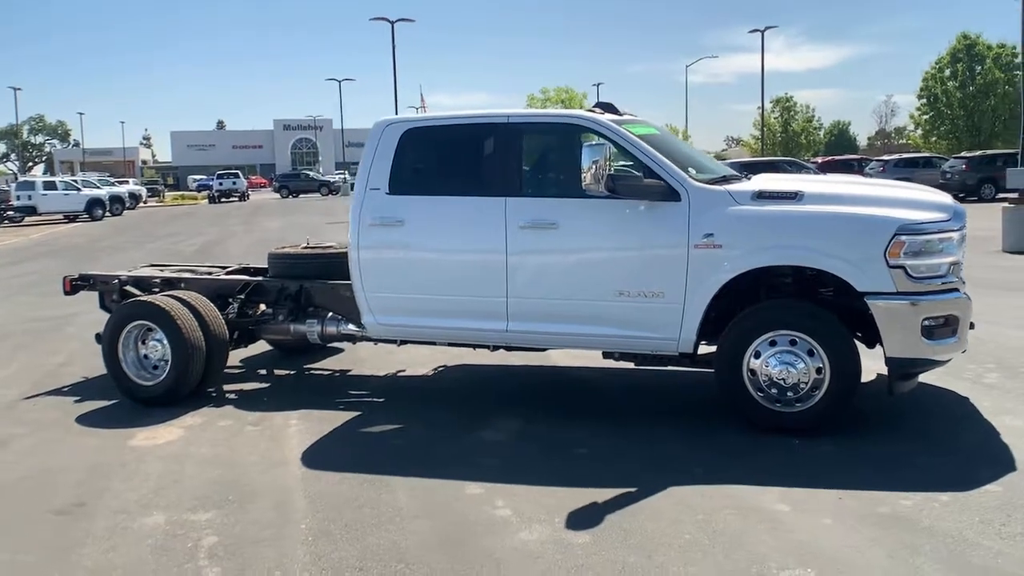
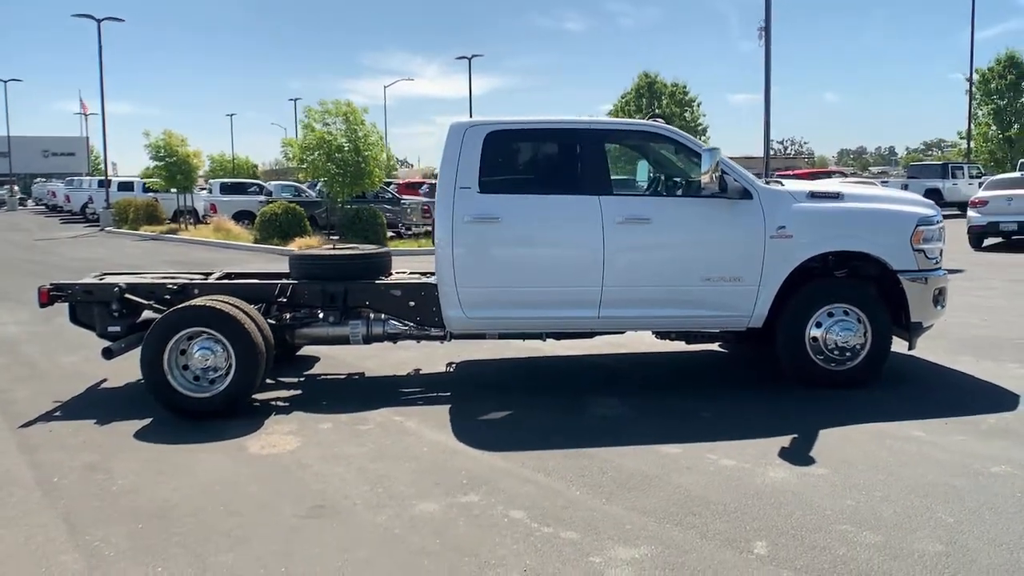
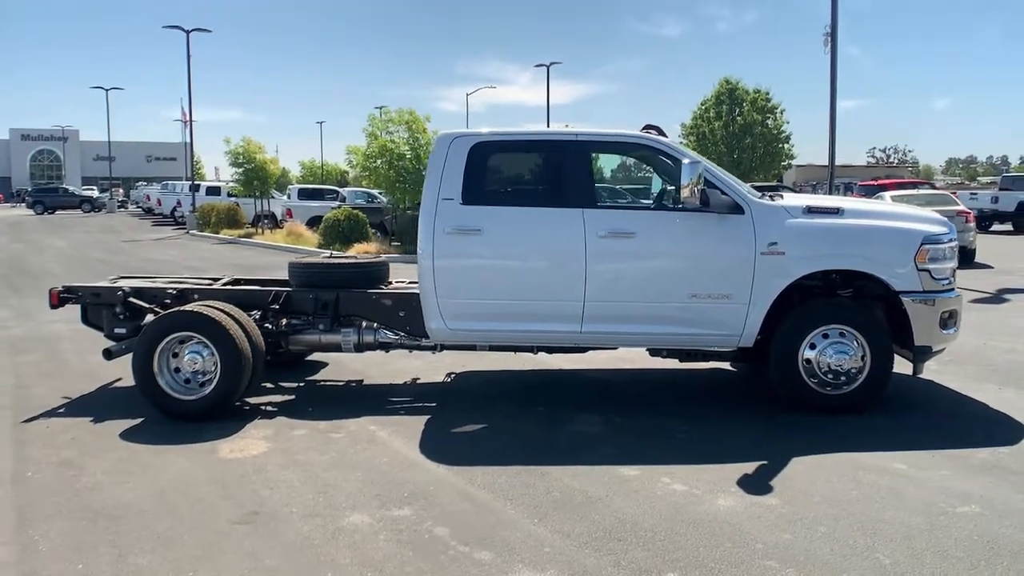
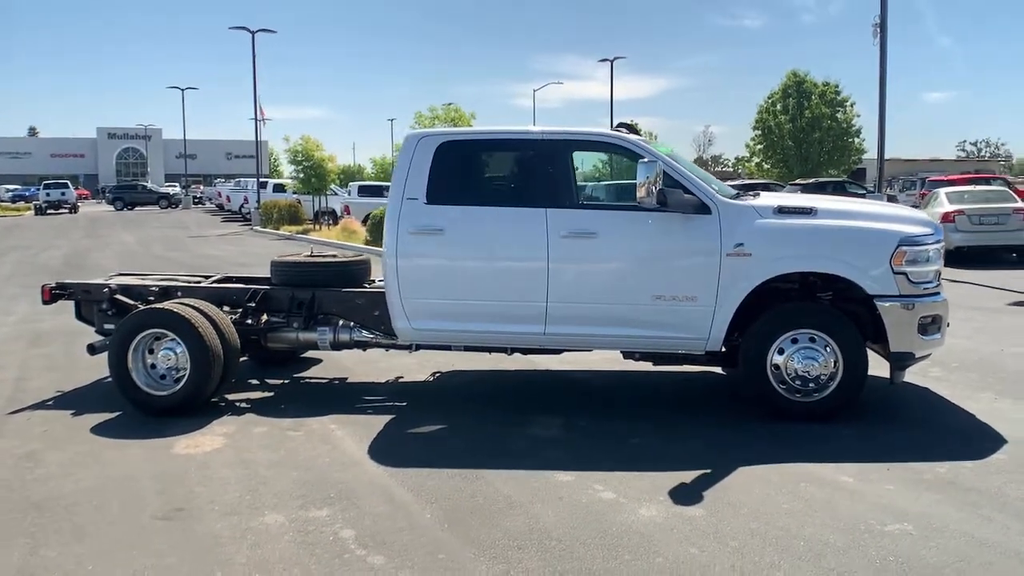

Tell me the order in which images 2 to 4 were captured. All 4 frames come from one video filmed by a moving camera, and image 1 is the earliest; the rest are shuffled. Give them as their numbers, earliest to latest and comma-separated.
4, 3, 2
